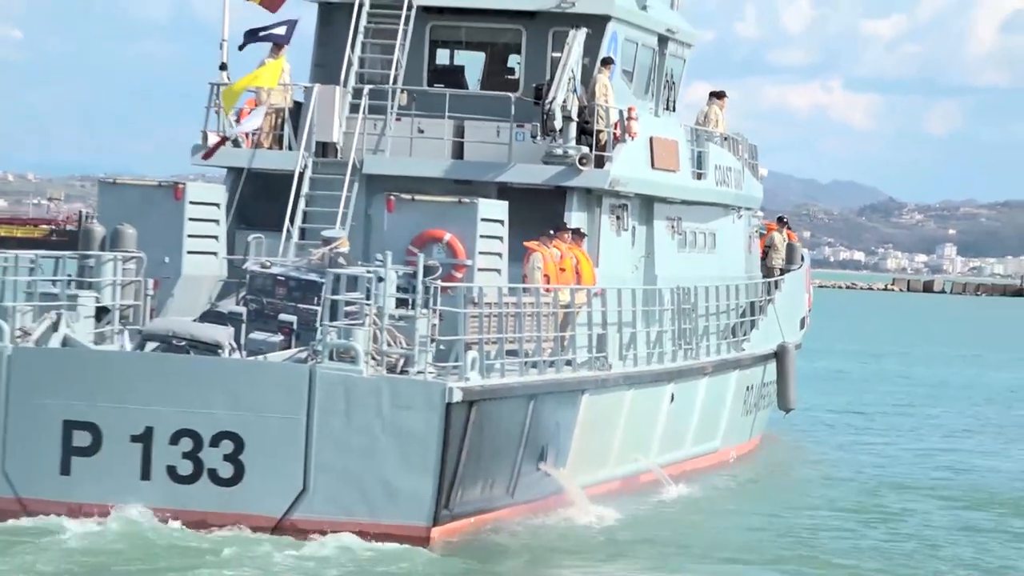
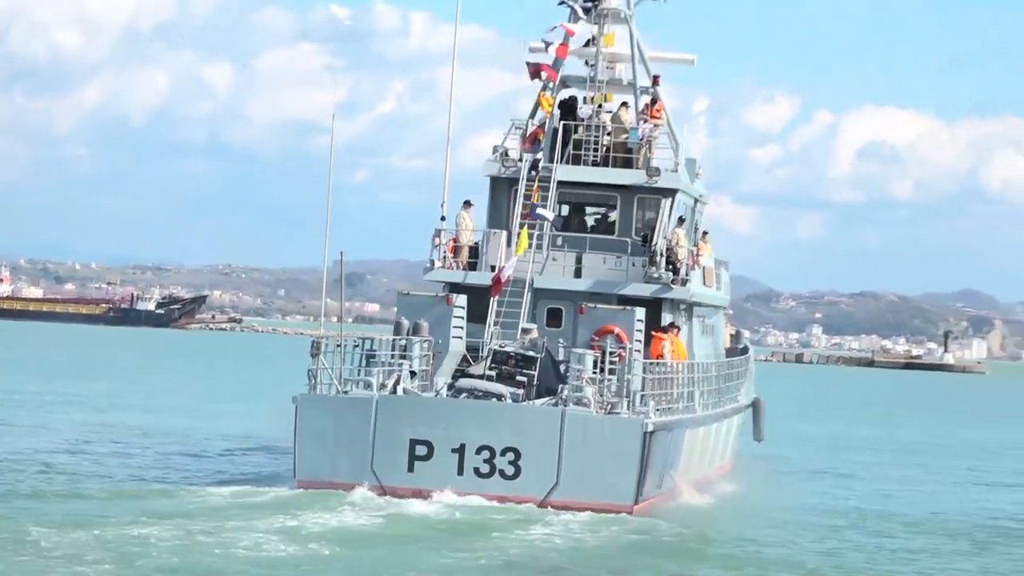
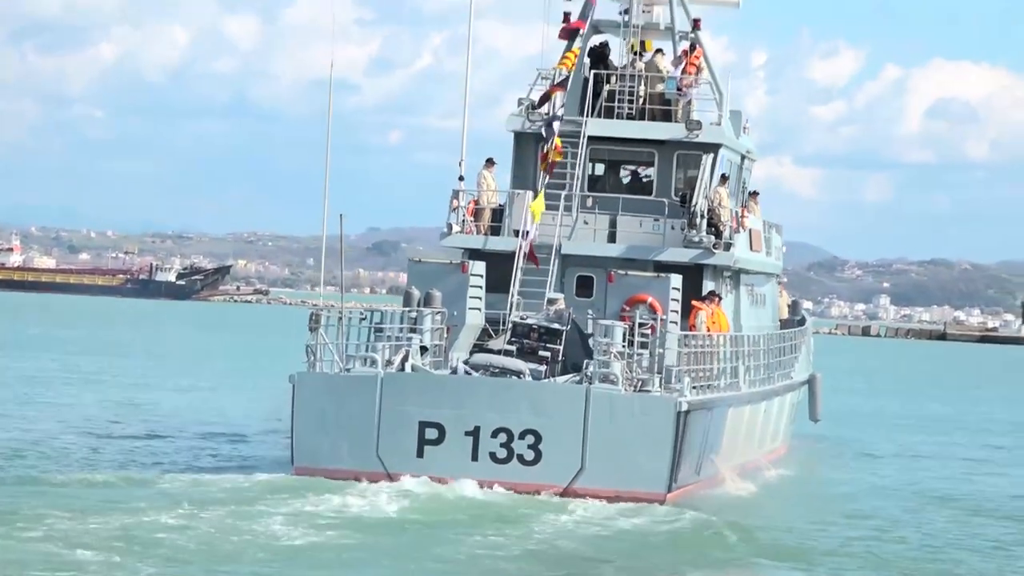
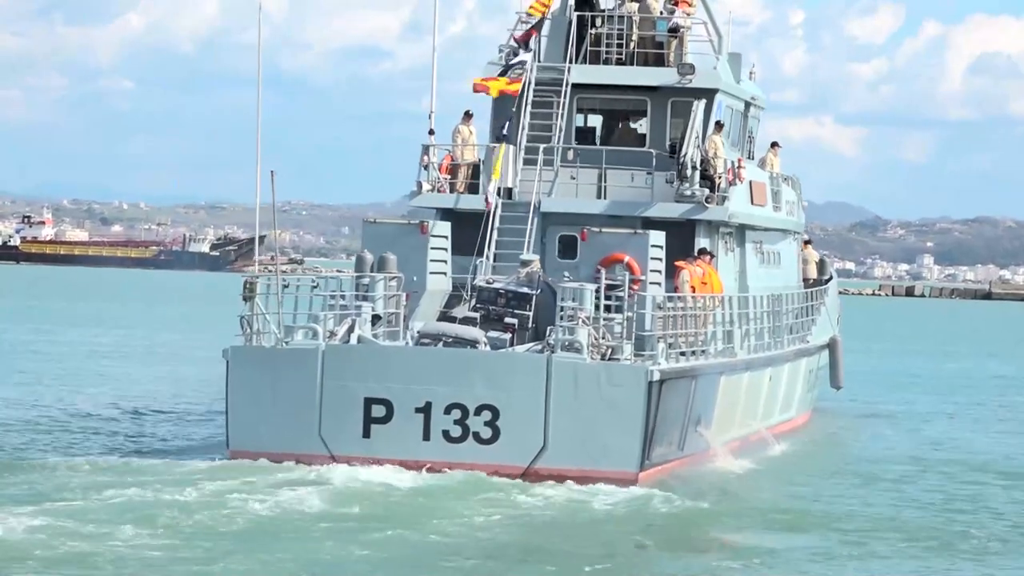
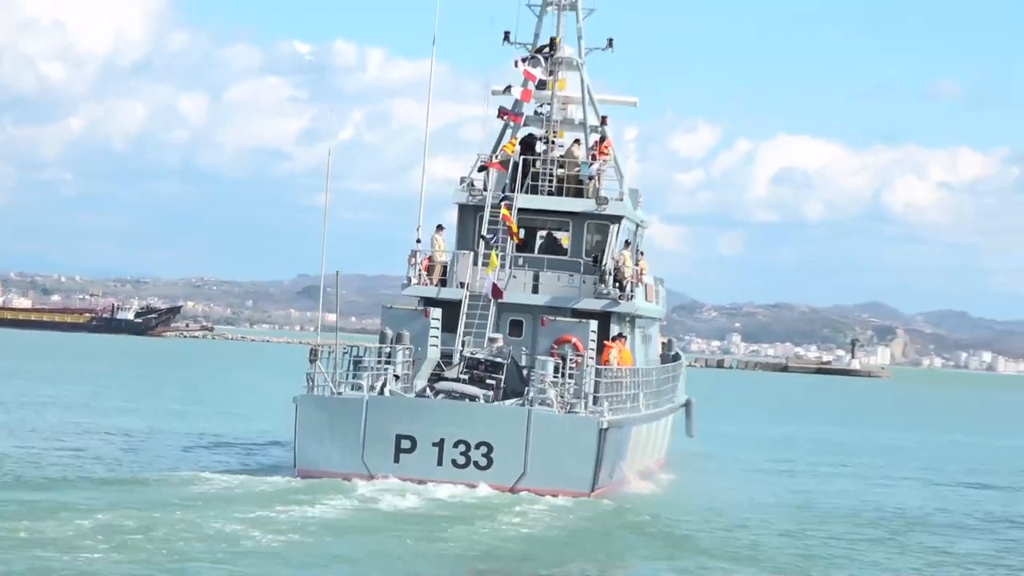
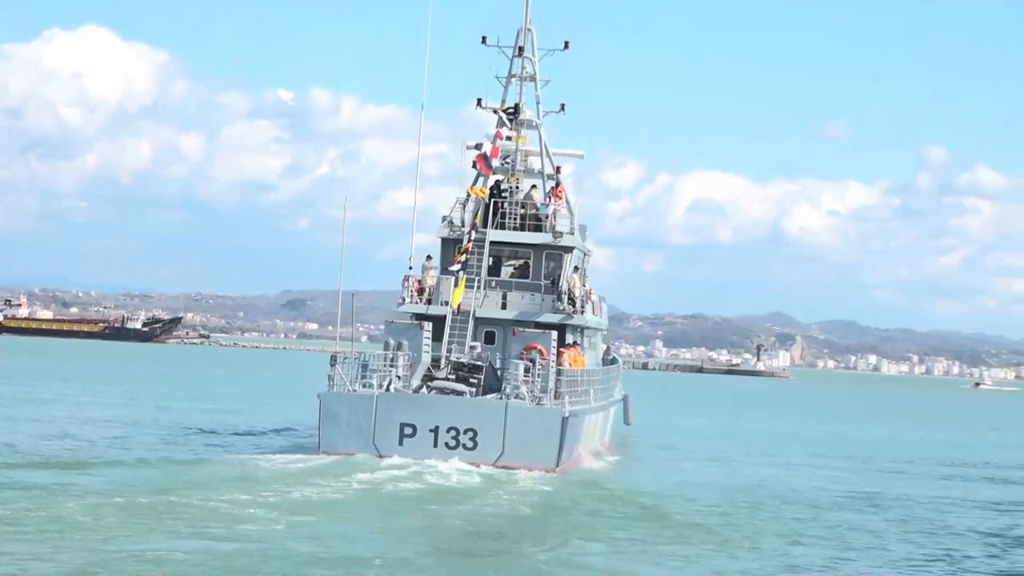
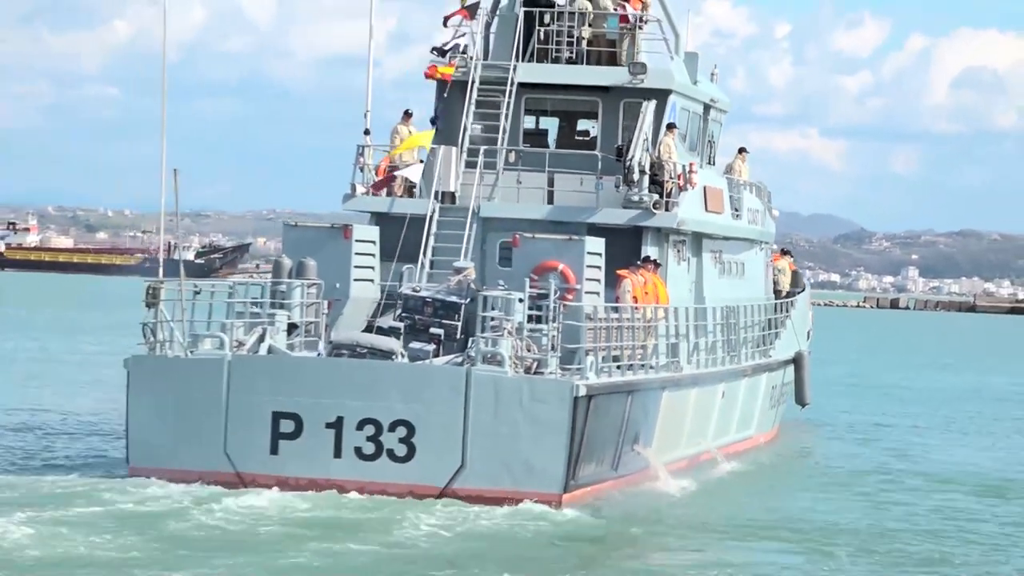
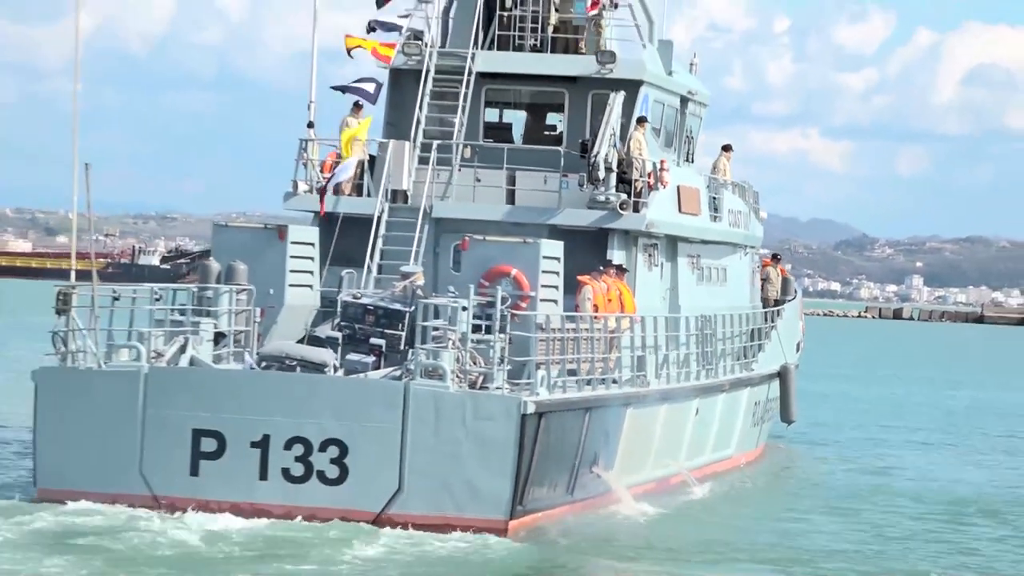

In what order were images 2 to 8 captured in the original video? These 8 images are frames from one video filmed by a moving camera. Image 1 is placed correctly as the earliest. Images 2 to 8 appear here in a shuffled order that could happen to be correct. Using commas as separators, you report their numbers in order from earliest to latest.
8, 7, 4, 3, 2, 5, 6
